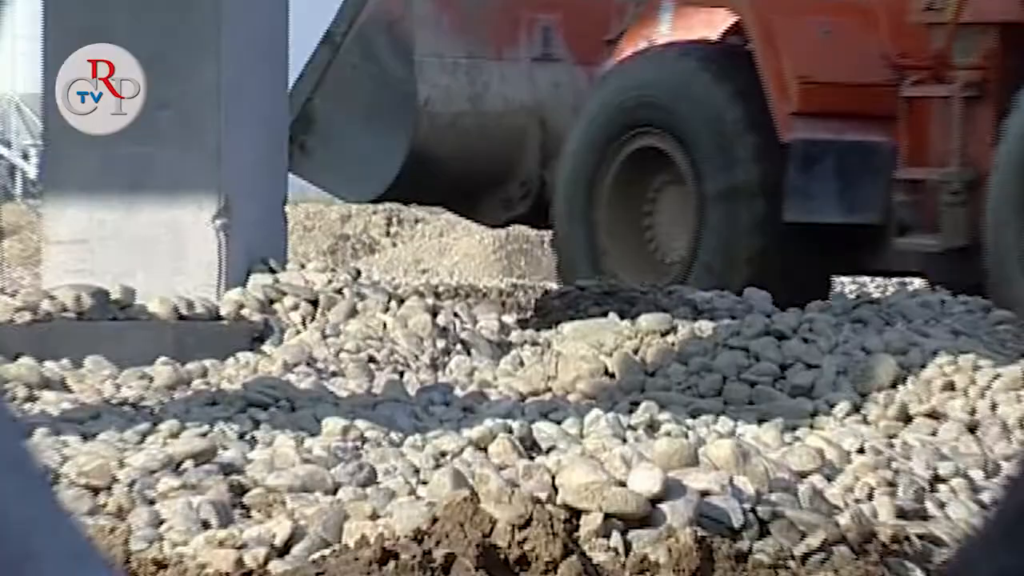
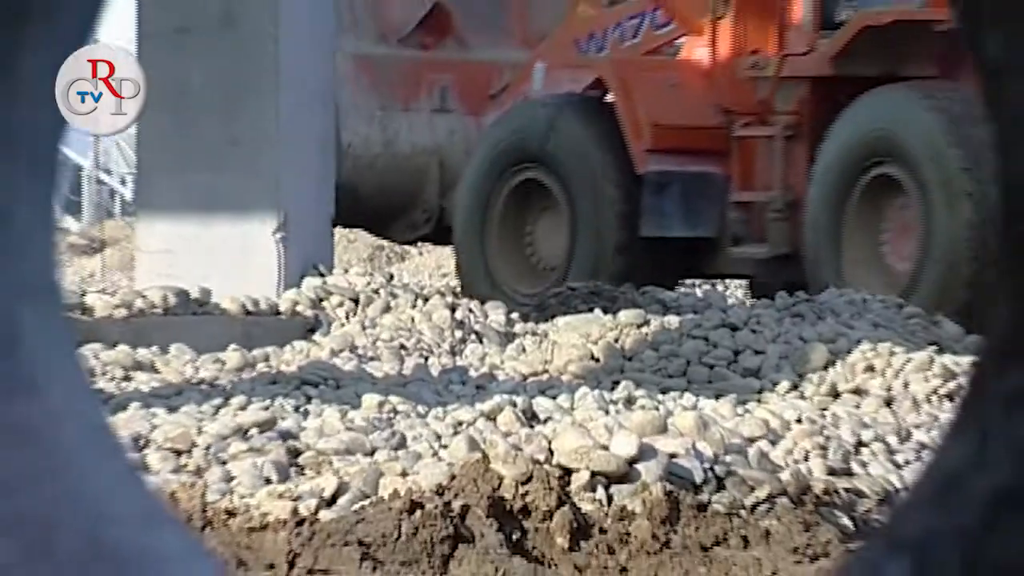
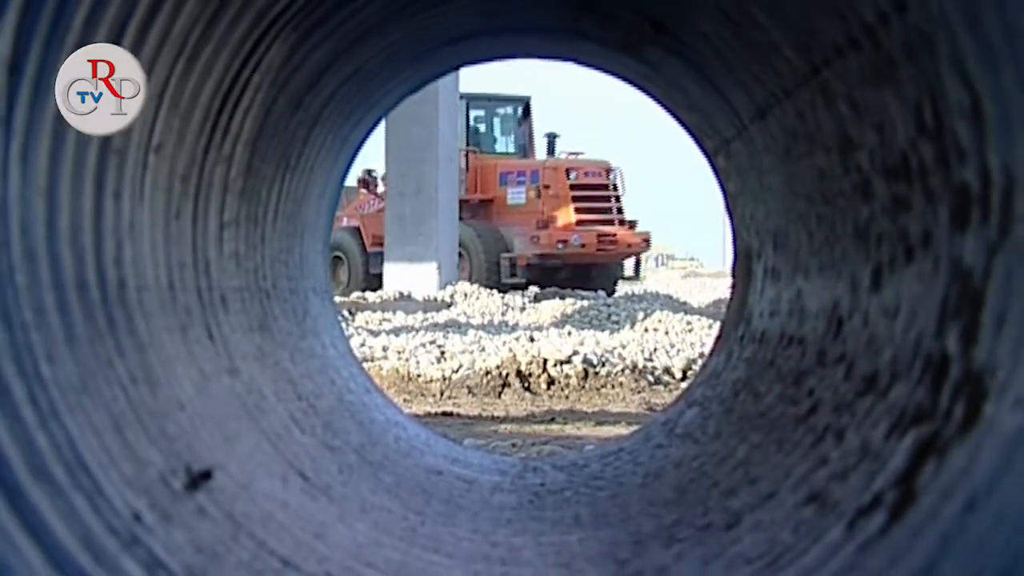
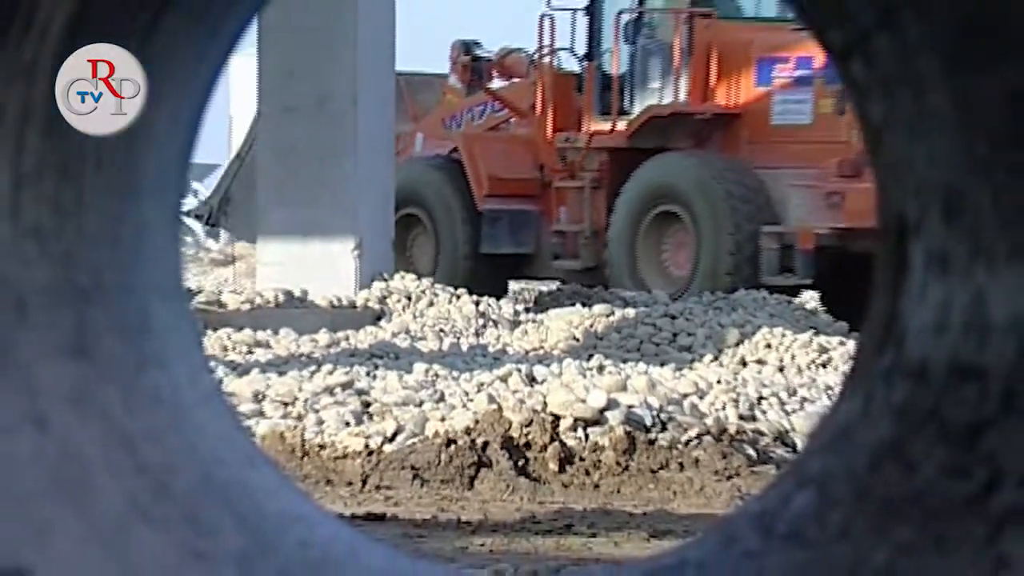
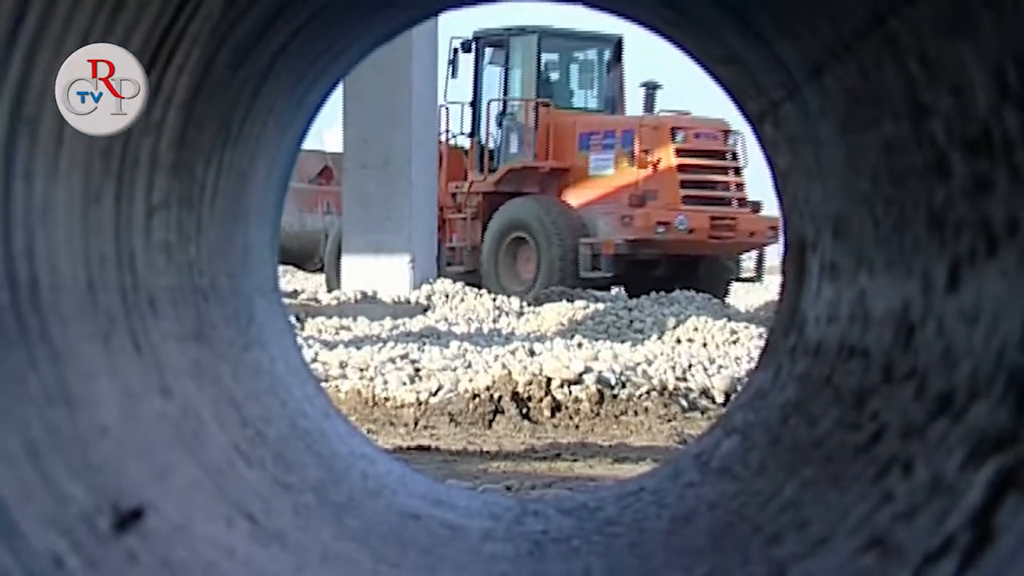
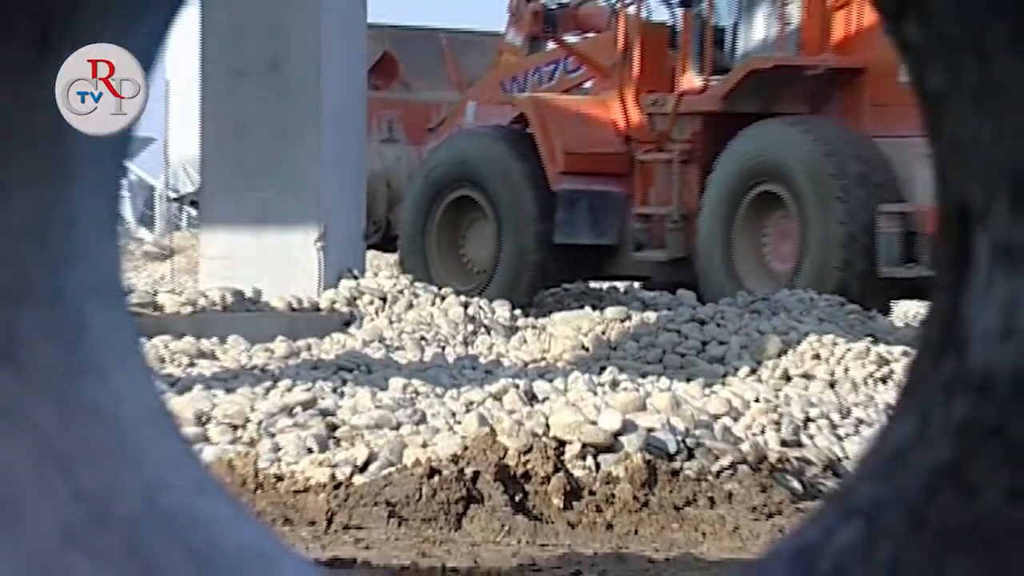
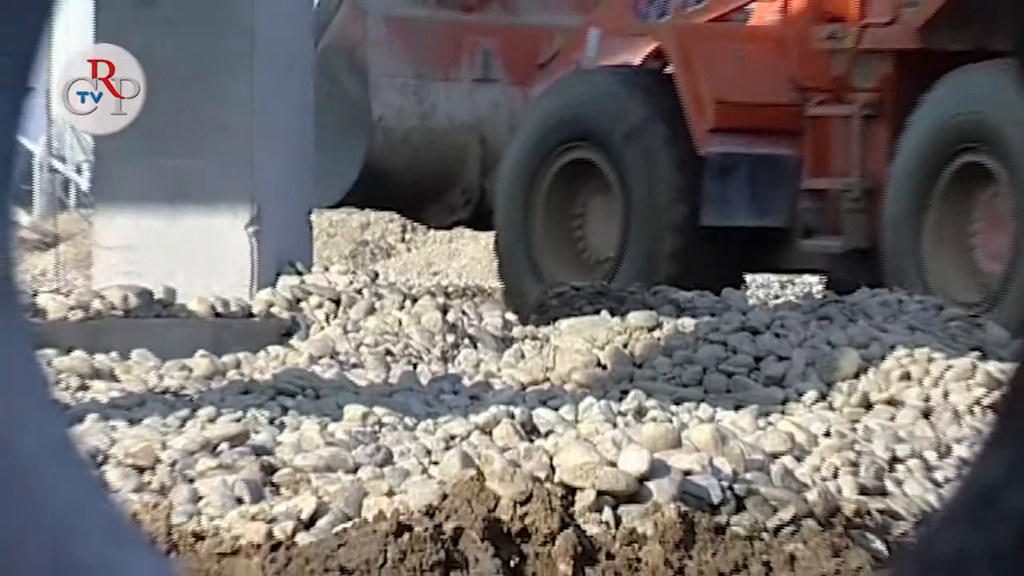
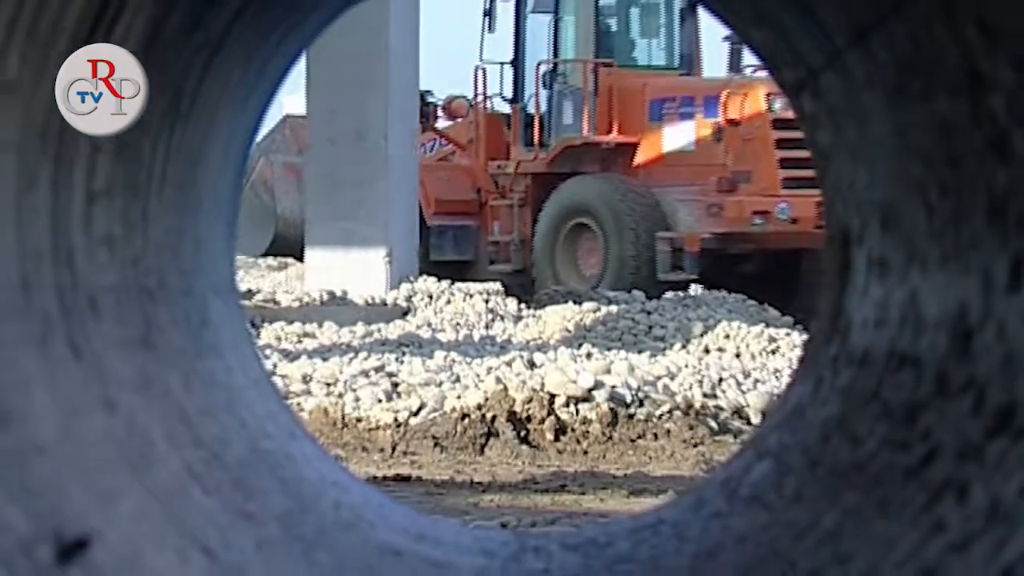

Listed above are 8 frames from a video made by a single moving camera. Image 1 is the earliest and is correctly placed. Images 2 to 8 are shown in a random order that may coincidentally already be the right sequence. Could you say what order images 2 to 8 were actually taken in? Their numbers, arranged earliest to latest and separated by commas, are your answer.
7, 2, 6, 4, 8, 5, 3
